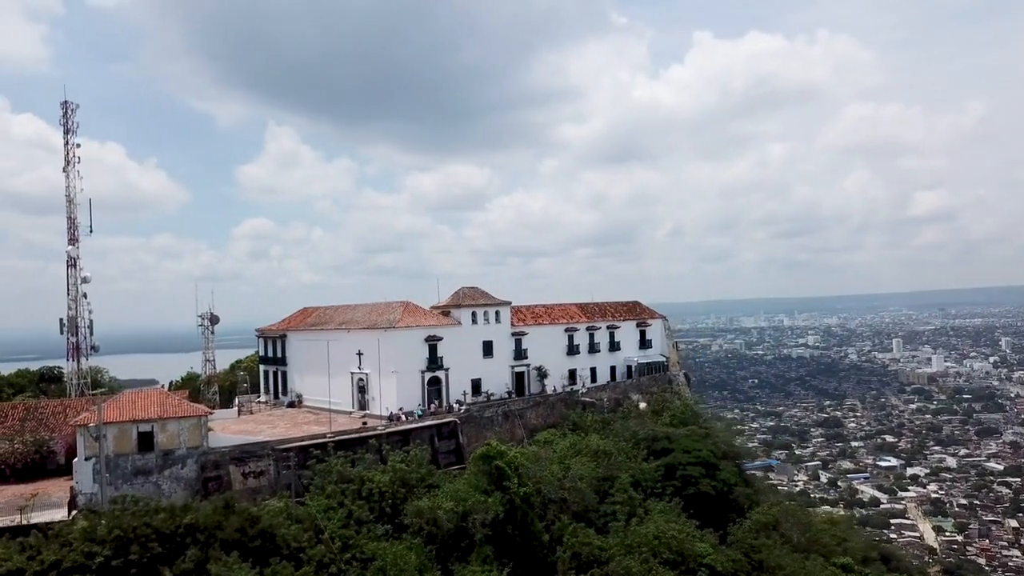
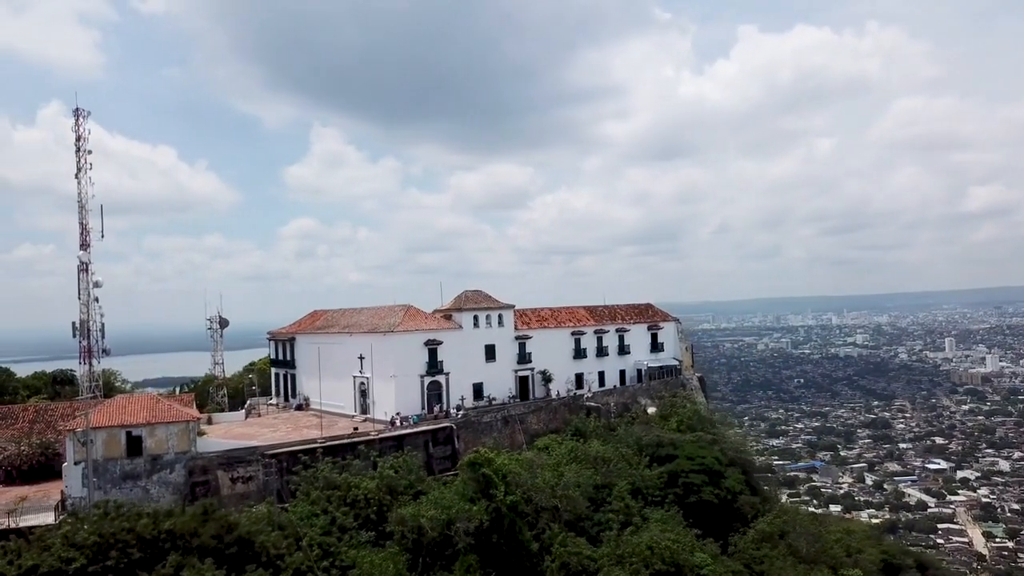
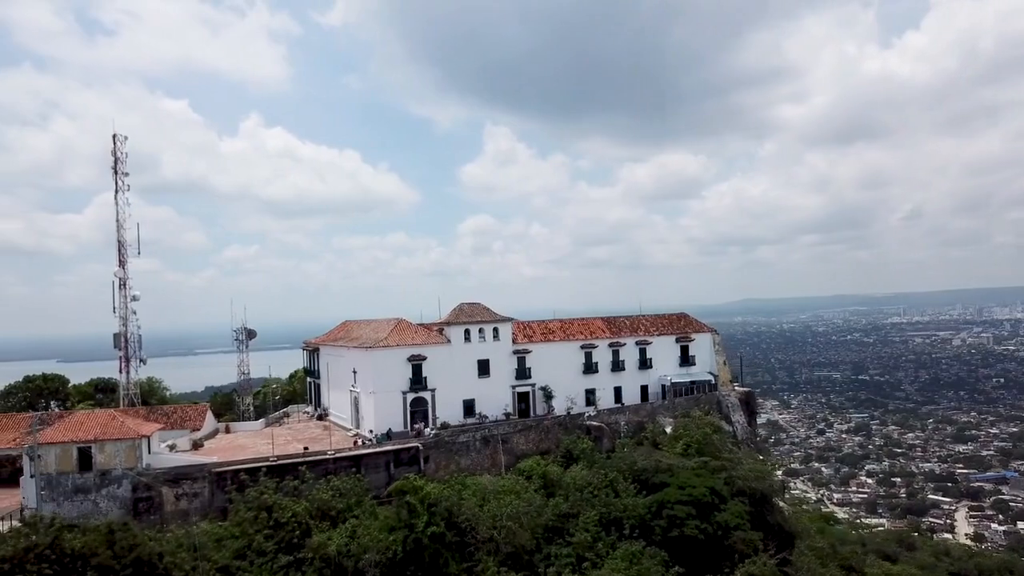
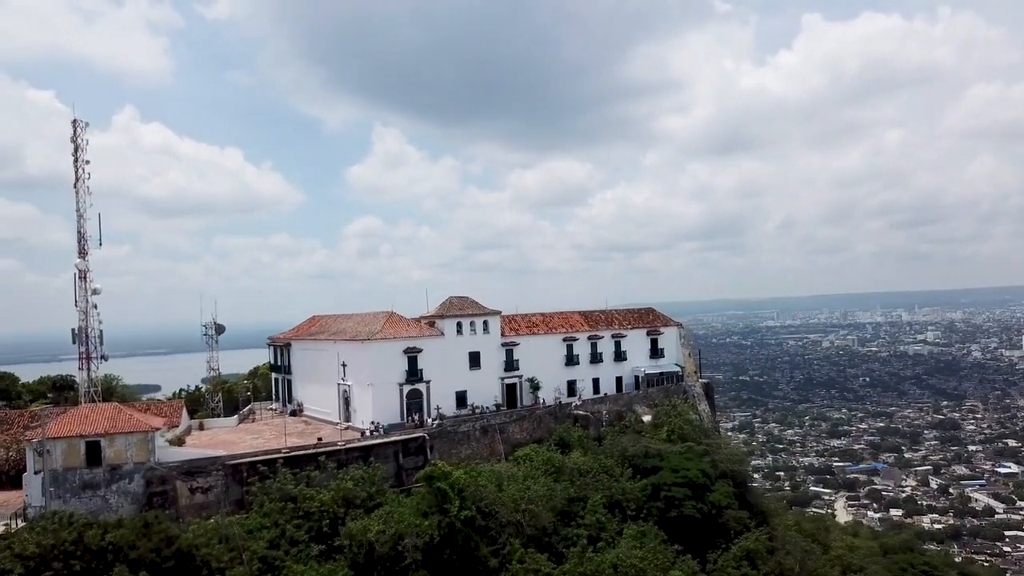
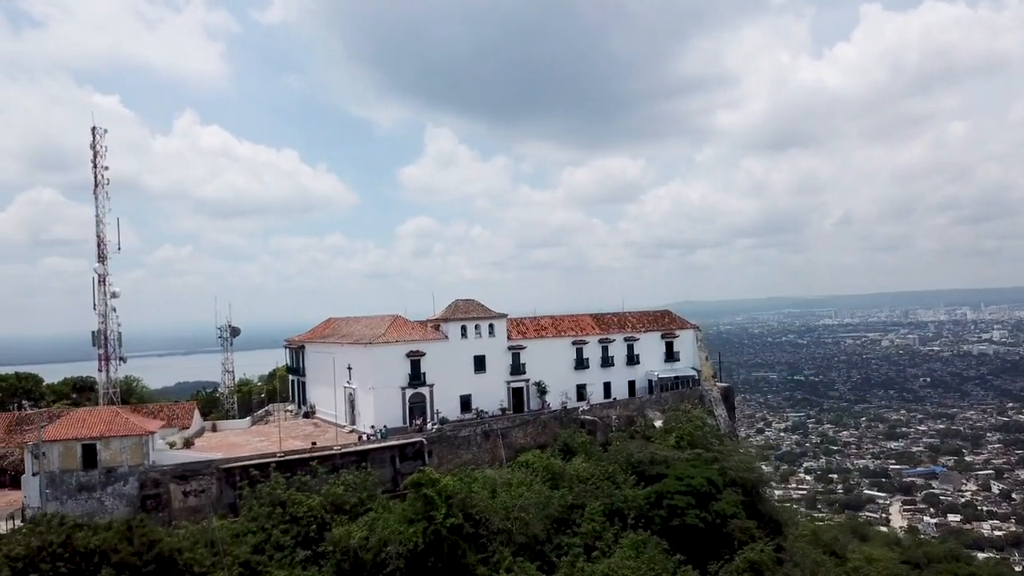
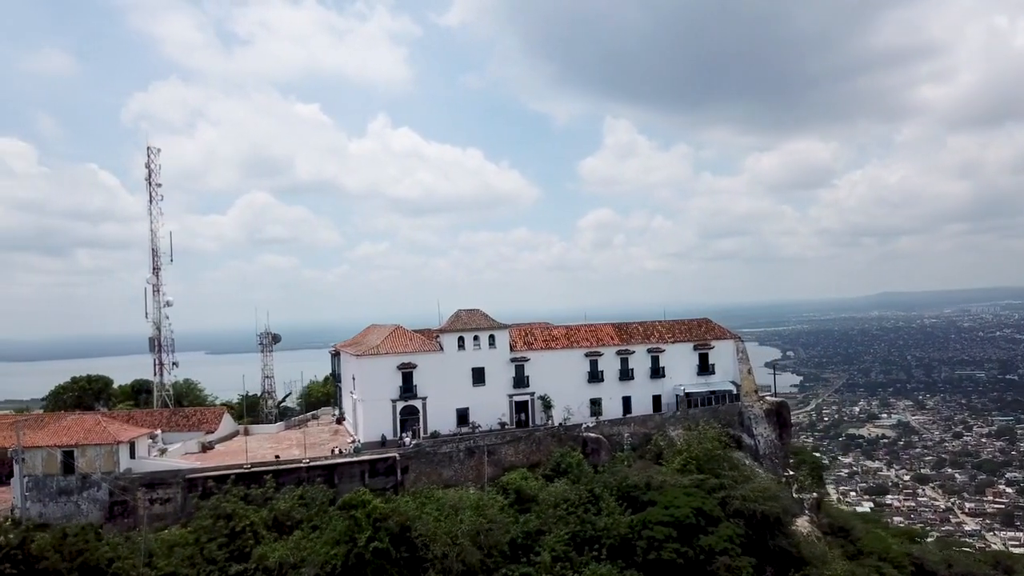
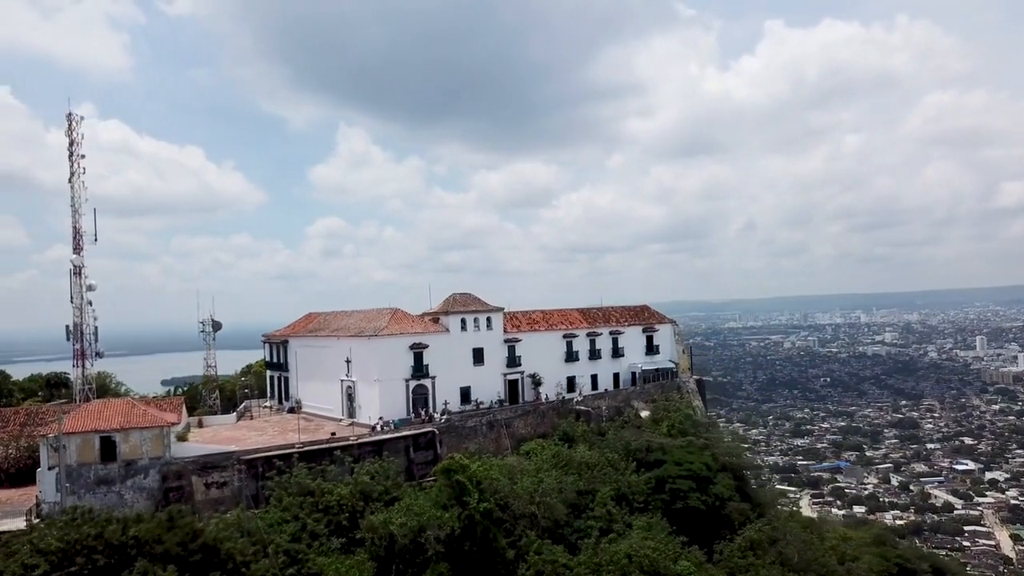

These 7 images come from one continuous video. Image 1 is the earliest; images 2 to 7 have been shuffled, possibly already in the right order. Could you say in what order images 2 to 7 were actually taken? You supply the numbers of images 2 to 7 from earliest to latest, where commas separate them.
2, 7, 4, 5, 3, 6
